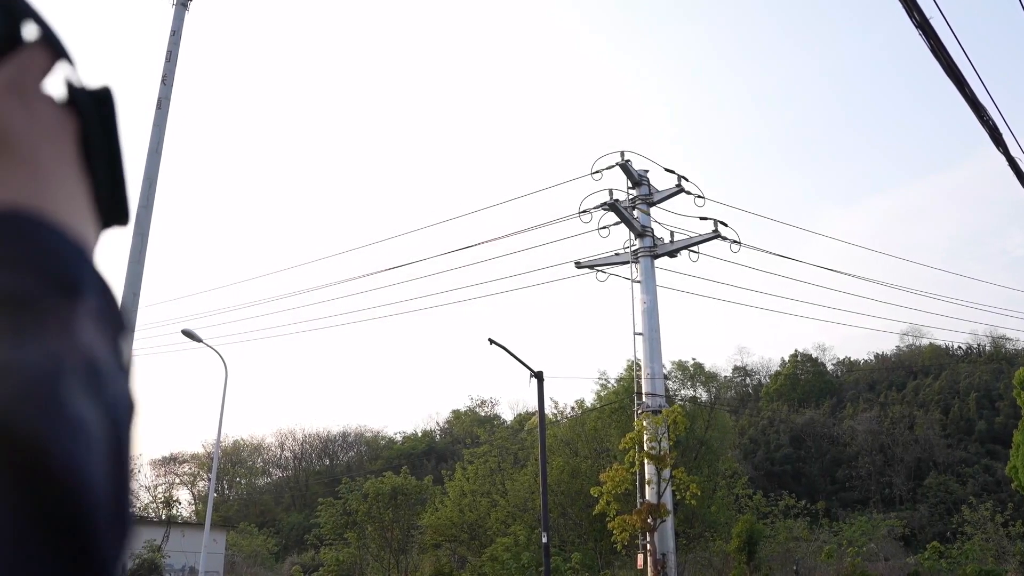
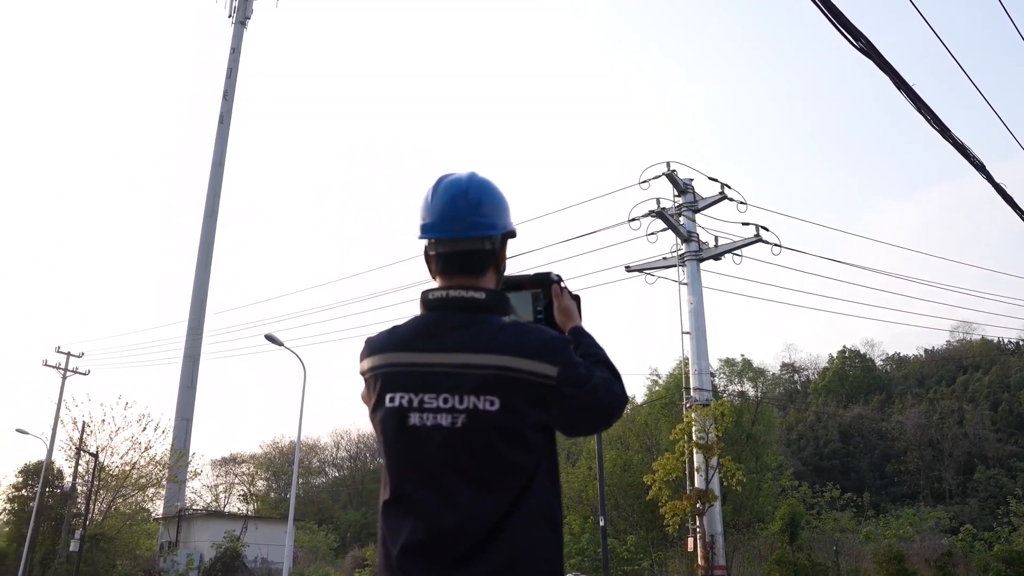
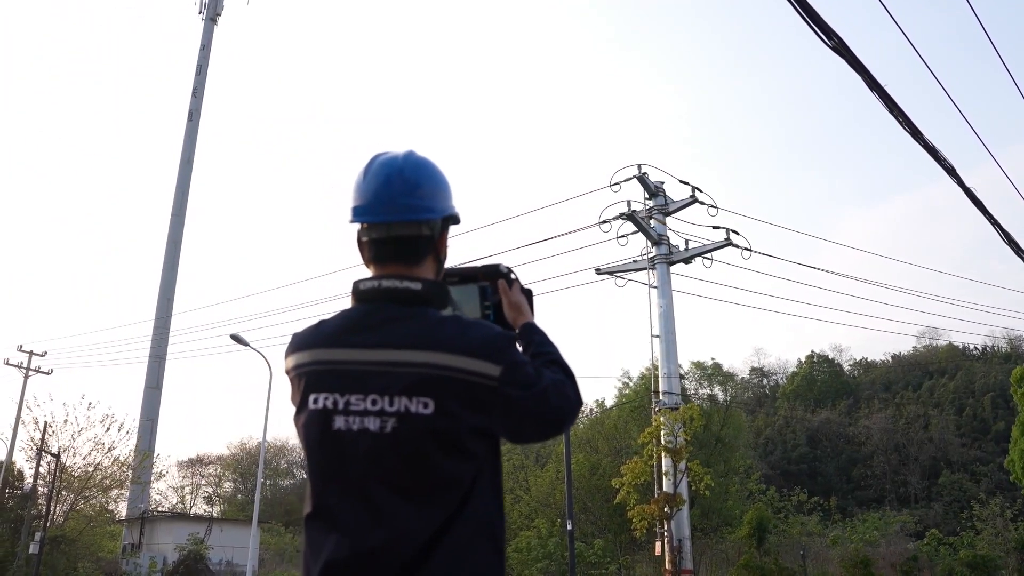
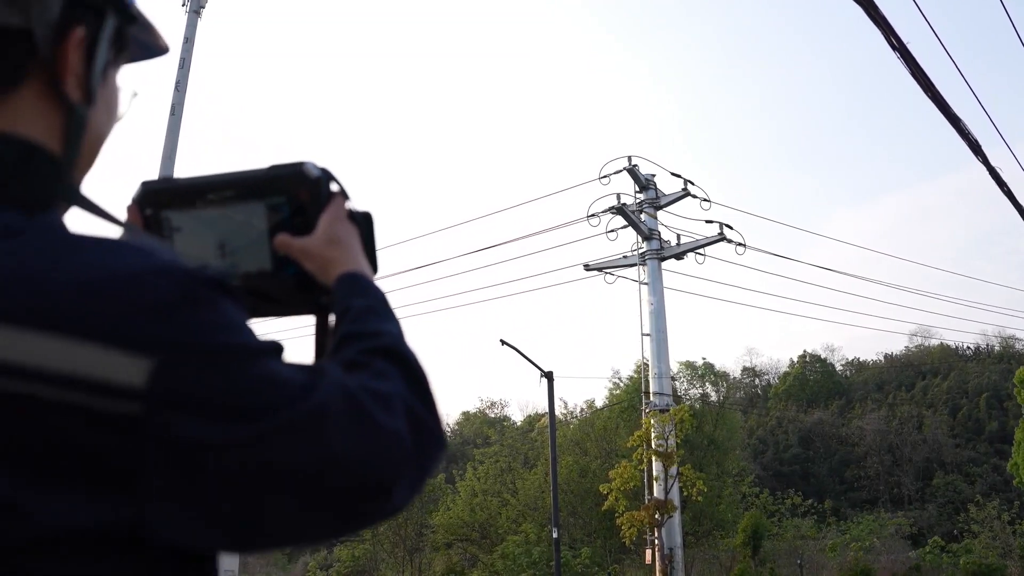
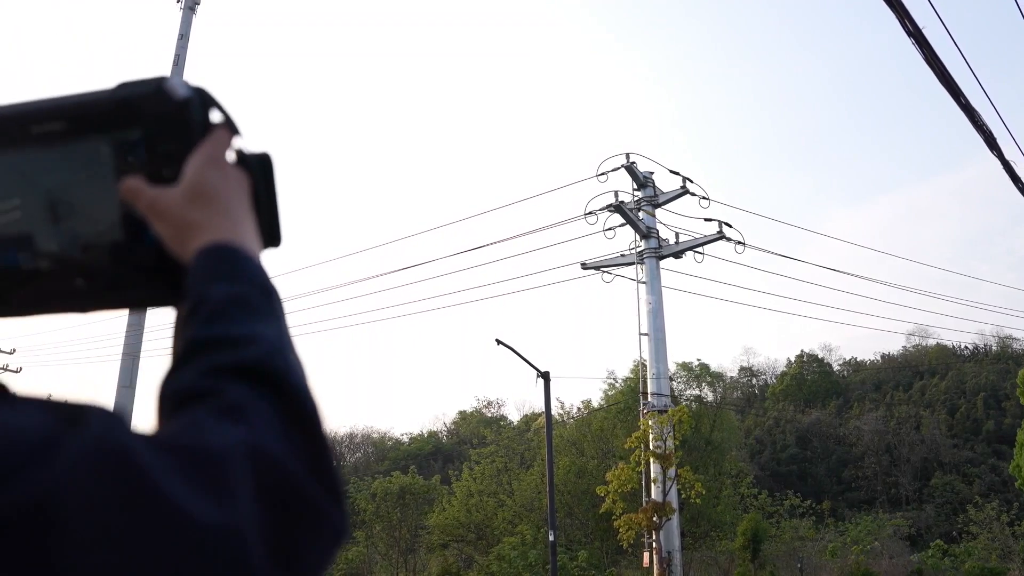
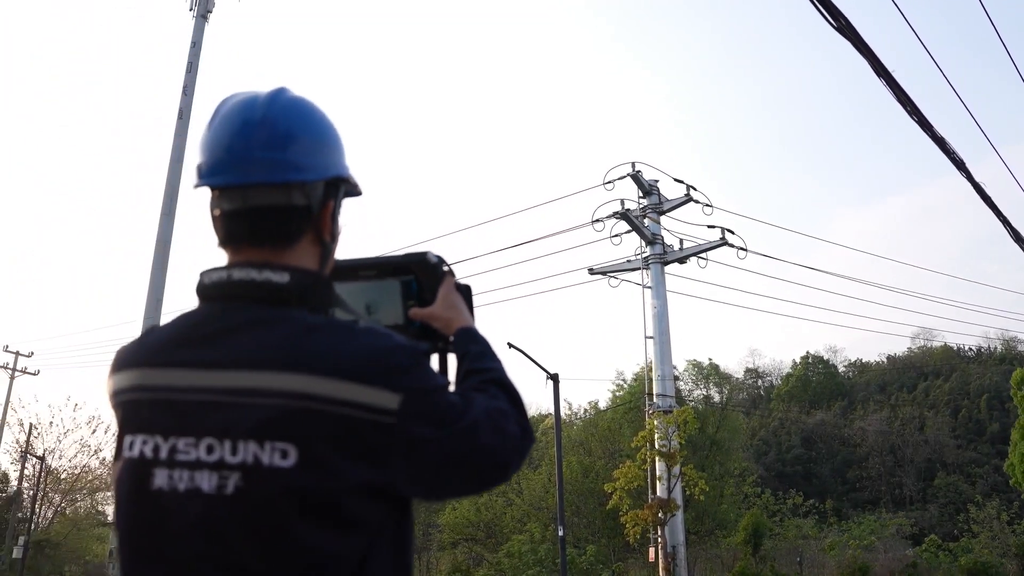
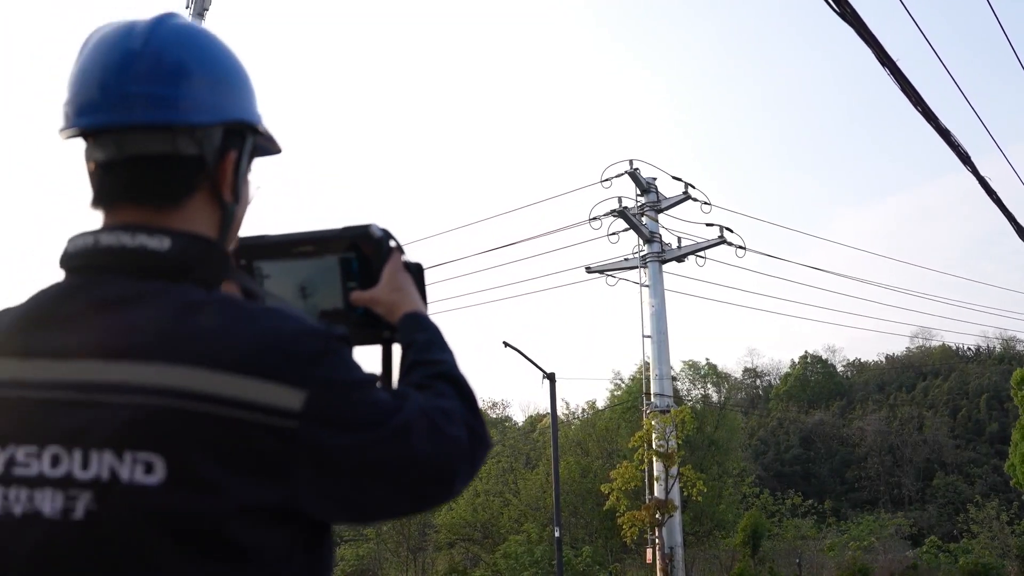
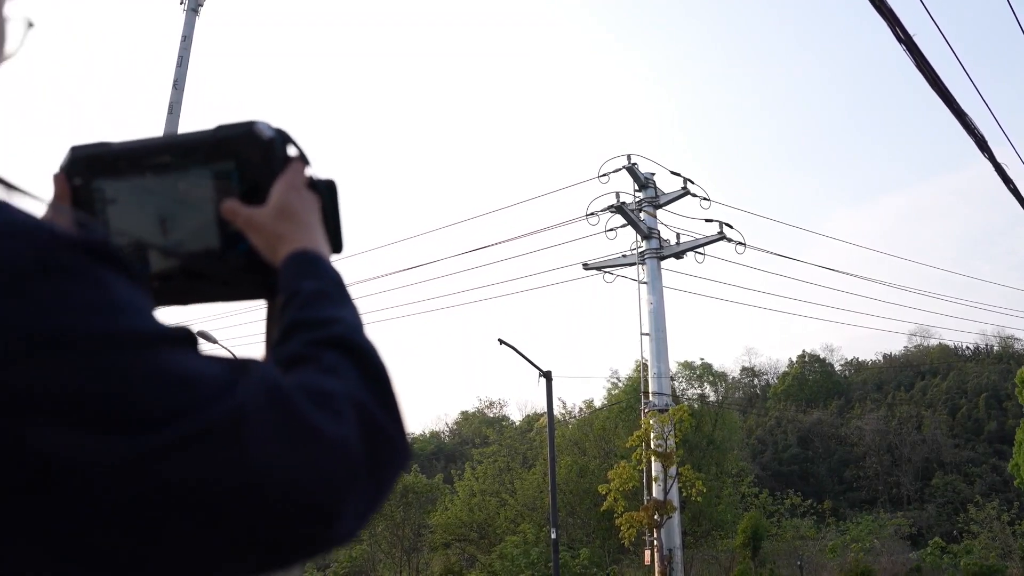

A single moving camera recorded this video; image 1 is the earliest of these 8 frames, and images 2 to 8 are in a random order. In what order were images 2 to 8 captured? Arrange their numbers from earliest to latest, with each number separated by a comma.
5, 8, 4, 7, 6, 3, 2
